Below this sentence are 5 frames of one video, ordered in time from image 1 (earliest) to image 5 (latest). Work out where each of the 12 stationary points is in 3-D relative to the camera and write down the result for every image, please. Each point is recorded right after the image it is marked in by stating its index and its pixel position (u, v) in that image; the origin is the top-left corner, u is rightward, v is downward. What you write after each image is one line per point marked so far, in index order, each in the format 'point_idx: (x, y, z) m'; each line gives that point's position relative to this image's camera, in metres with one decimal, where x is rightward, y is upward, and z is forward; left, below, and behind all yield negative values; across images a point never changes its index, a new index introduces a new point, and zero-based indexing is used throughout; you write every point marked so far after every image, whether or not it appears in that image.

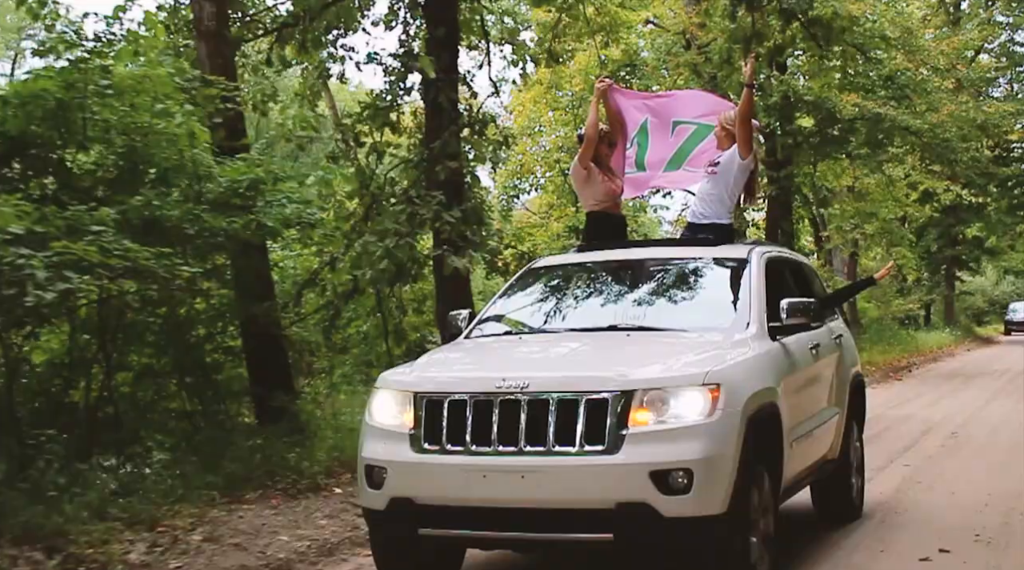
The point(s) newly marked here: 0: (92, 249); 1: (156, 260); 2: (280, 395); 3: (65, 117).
0: (-2.4, +0.2, +7.6) m
1: (-2.2, +0.1, +8.1) m
2: (-2.0, -1.0, +11.6) m
3: (-3.0, +1.1, +9.0) m
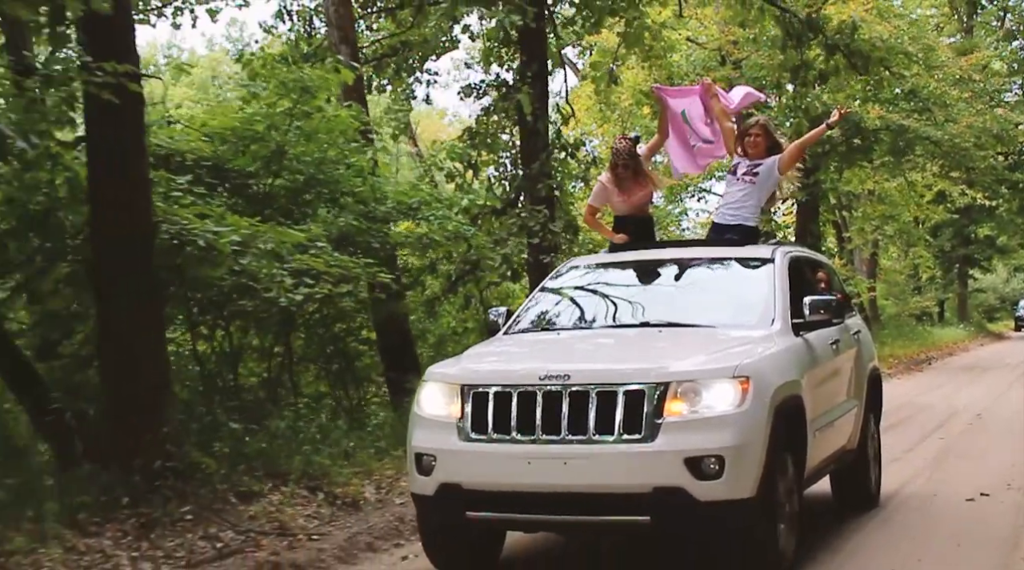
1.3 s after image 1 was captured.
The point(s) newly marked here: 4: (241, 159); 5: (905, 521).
0: (-1.4, +0.2, +9.8) m
1: (-1.2, +0.1, +10.3) m
2: (-1.0, -1.0, +13.8) m
3: (-2.0, +1.1, +11.2) m
4: (-2.3, +1.1, +11.1) m
5: (+2.7, -1.8, +9.3) m
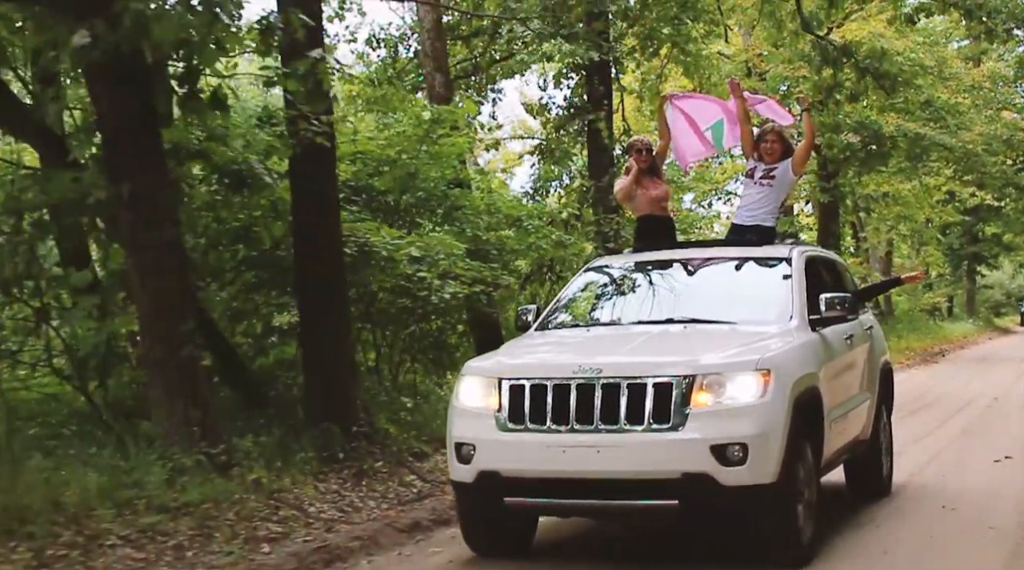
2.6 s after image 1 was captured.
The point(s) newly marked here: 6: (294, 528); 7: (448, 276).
0: (-0.5, +0.2, +11.9) m
1: (-0.3, +0.1, +12.4) m
2: (-0.1, -1.0, +15.9) m
3: (-1.1, +1.1, +13.3) m
4: (-1.3, +1.0, +13.2) m
5: (+3.6, -1.8, +11.4) m
6: (-1.3, -1.4, +7.9) m
7: (-0.6, +0.1, +11.8) m
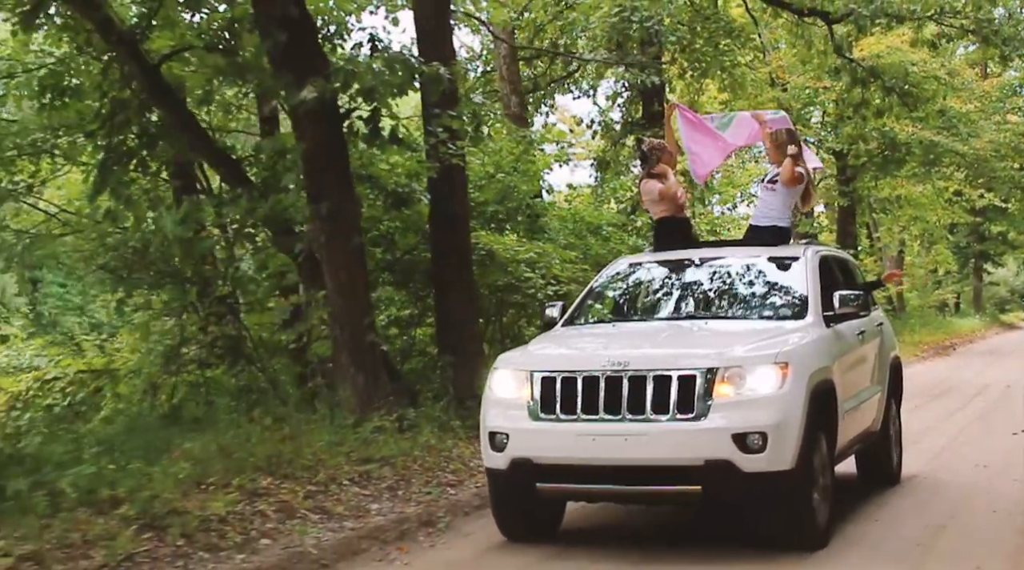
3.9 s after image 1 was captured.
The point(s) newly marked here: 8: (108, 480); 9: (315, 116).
0: (+0.5, +0.2, +14.0) m
1: (+0.7, +0.1, +14.5) m
2: (+0.9, -1.0, +18.0) m
3: (-0.1, +1.1, +15.4) m
4: (-0.4, +1.1, +15.3) m
5: (+4.6, -1.8, +13.5) m
6: (-0.3, -1.4, +9.9) m
7: (+0.4, +0.1, +13.9) m
8: (-2.3, -1.1, +7.6) m
9: (-1.5, +1.3, +10.3) m
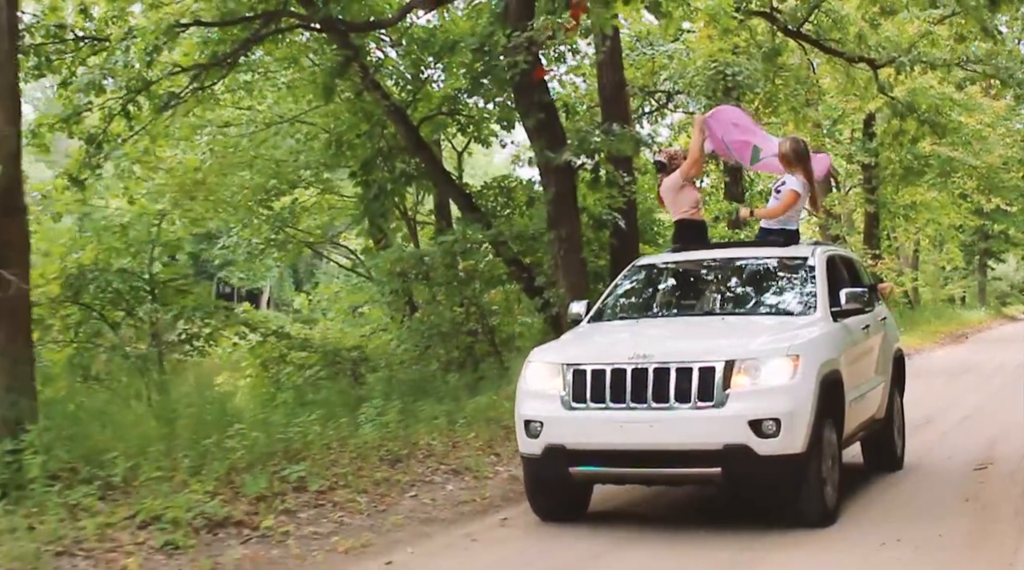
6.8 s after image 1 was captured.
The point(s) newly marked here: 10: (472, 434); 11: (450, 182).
0: (+2.5, +0.2, +18.6) m
1: (+2.7, +0.1, +19.1) m
2: (+2.9, -0.9, +22.6) m
3: (+1.9, +1.1, +20.0) m
4: (+1.6, +1.1, +19.9) m
5: (+6.6, -1.7, +18.2) m
6: (+1.7, -1.4, +14.6) m
7: (+2.4, +0.1, +18.6) m
8: (-0.3, -1.1, +12.3) m
9: (+0.5, +1.3, +15.0) m
10: (-0.4, -1.2, +11.2) m
11: (-0.8, +1.3, +17.1) m
